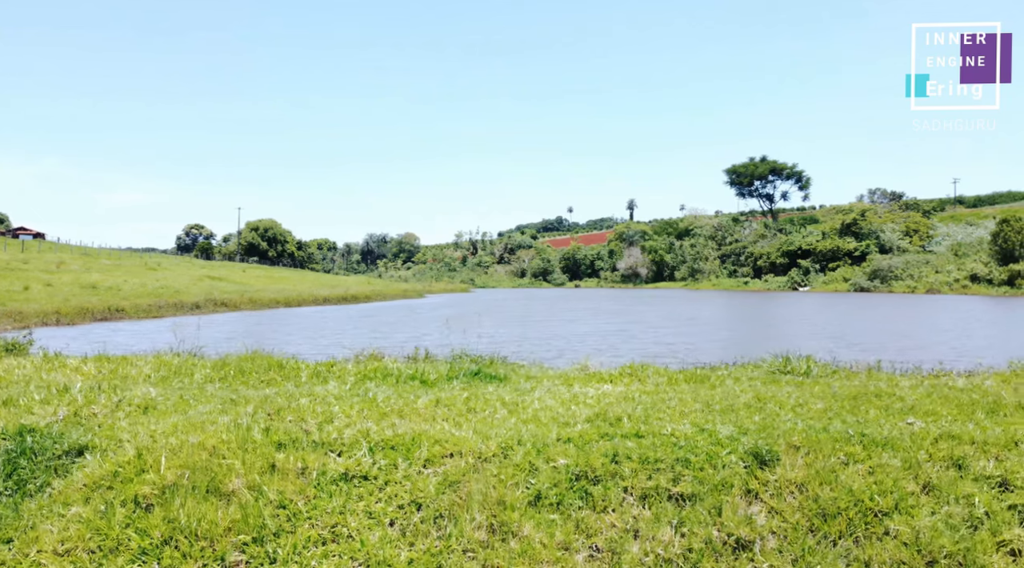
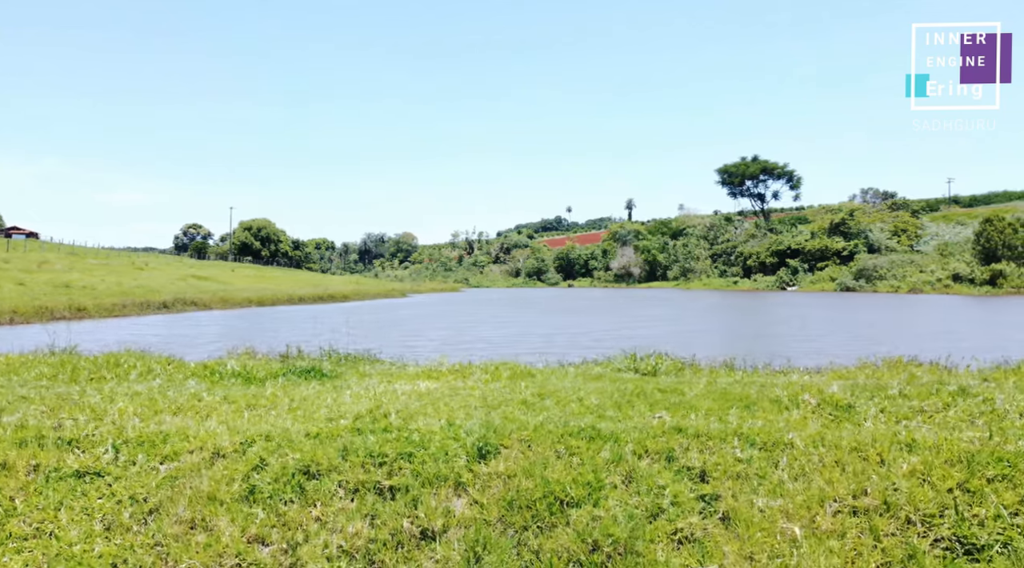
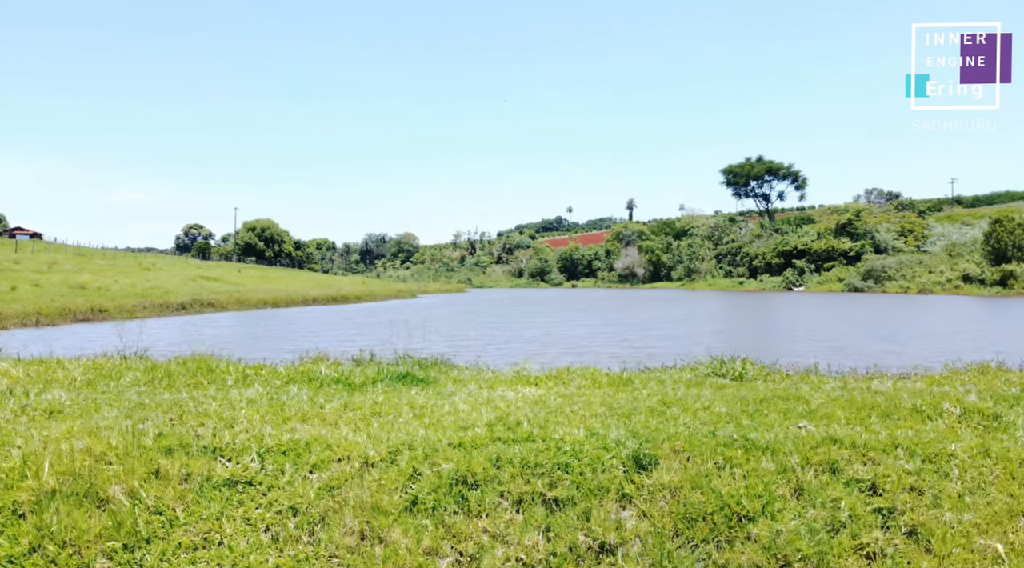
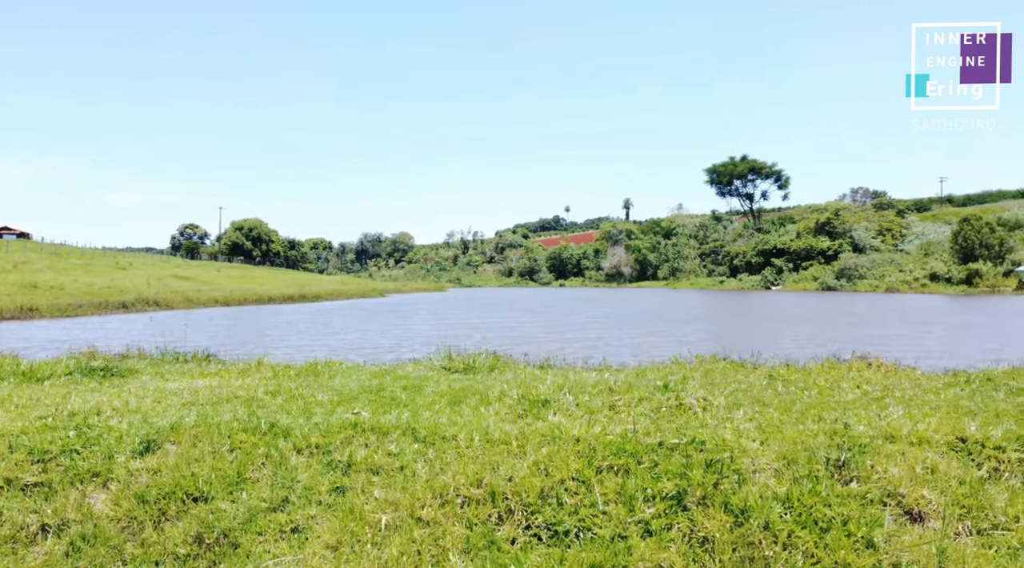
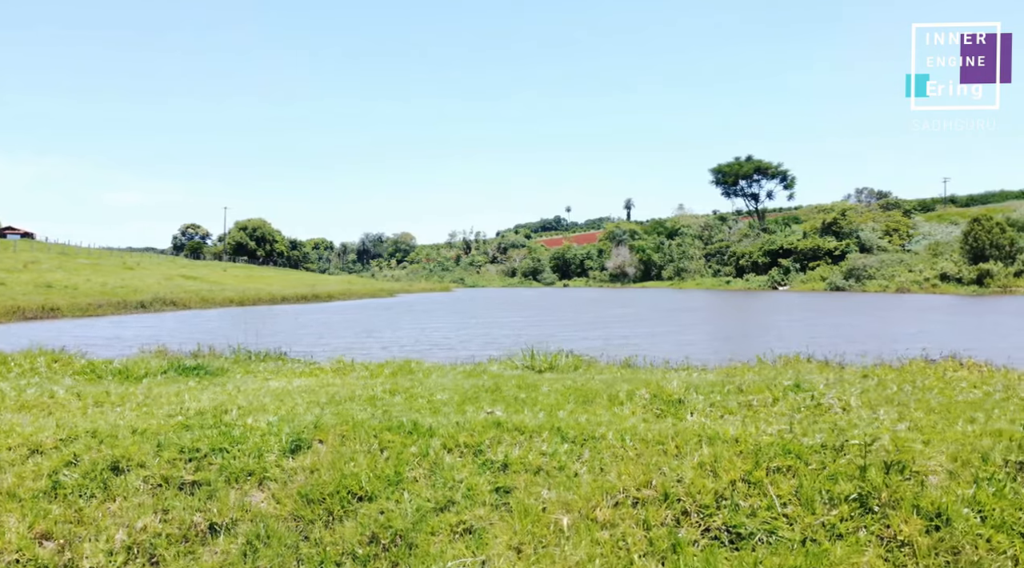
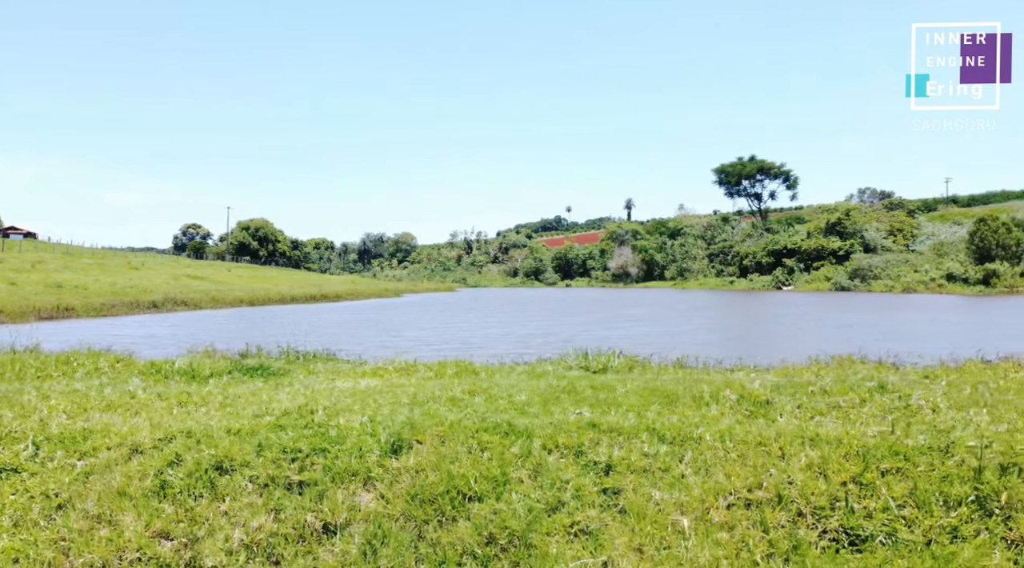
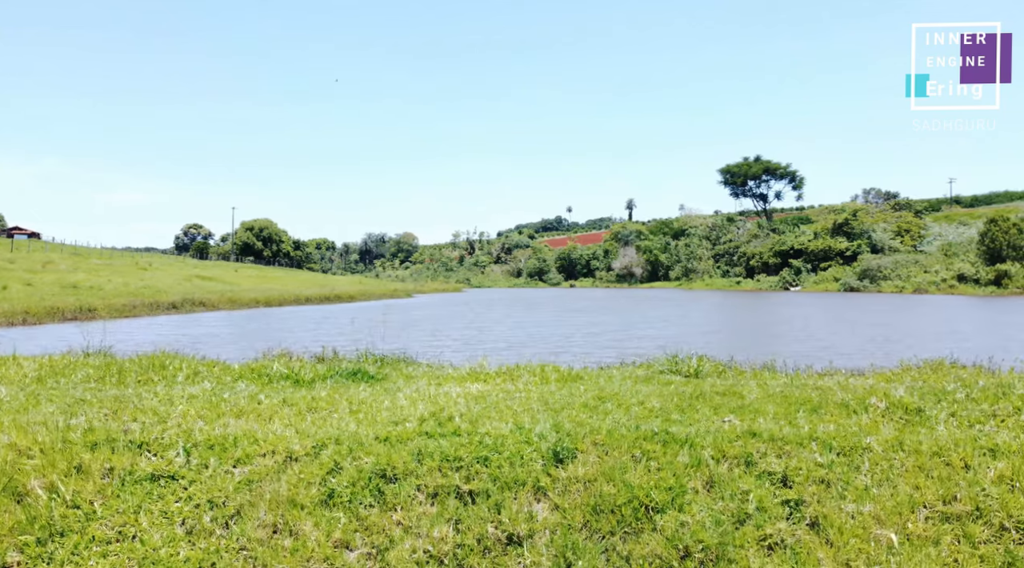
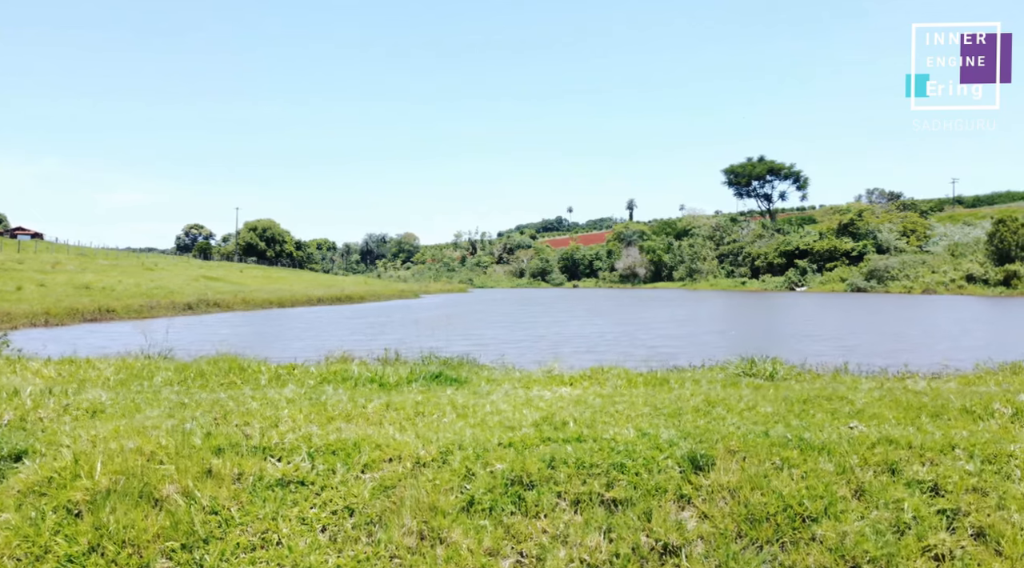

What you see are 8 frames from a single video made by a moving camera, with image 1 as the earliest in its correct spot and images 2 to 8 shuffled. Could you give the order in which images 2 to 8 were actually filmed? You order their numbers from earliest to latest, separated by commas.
8, 3, 7, 2, 6, 5, 4
